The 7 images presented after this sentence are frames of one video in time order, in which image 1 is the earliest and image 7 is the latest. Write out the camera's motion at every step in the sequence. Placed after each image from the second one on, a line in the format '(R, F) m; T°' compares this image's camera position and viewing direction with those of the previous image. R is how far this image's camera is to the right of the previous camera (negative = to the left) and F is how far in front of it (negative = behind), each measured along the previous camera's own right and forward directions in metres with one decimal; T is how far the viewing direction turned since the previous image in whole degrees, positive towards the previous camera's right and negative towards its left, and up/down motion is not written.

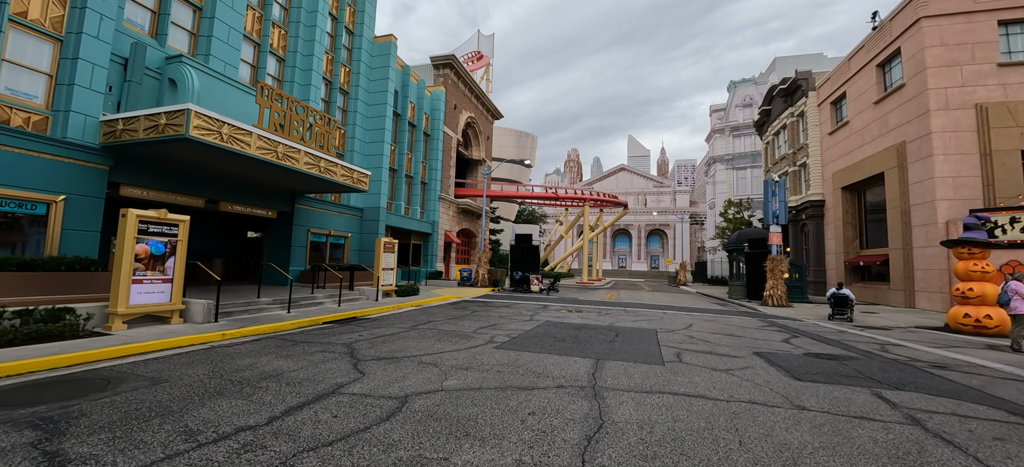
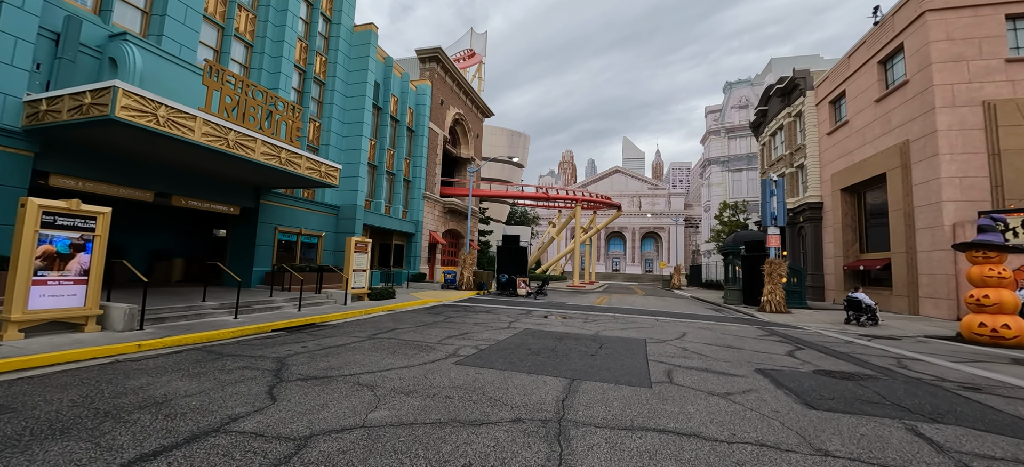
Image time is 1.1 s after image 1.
(+0.5, +1.0) m; +1°
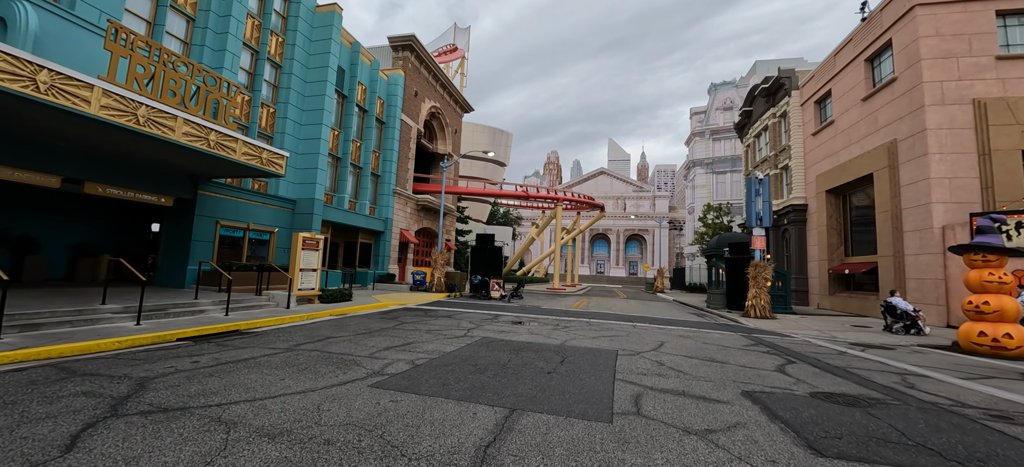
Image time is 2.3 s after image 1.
(+0.7, +1.2) m; +2°
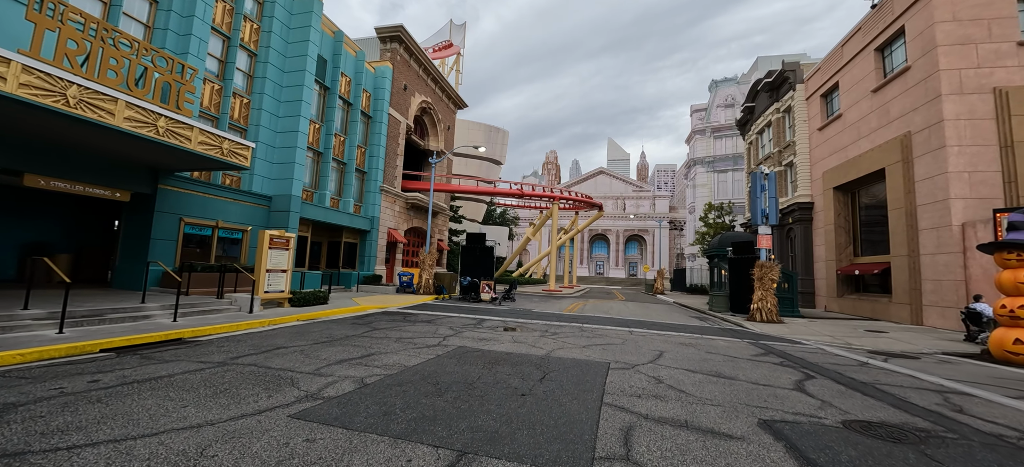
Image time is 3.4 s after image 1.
(+0.4, +1.0) m; 0°
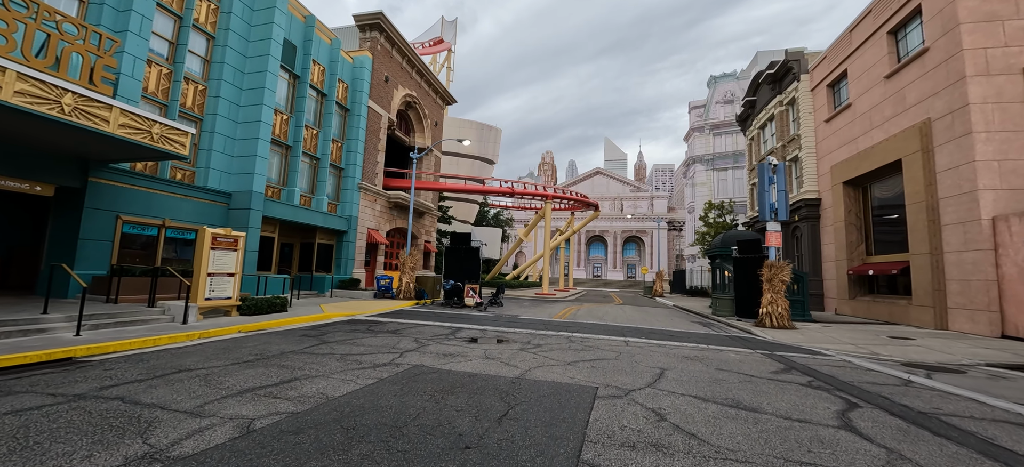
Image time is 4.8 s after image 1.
(+0.5, +1.4) m; 0°
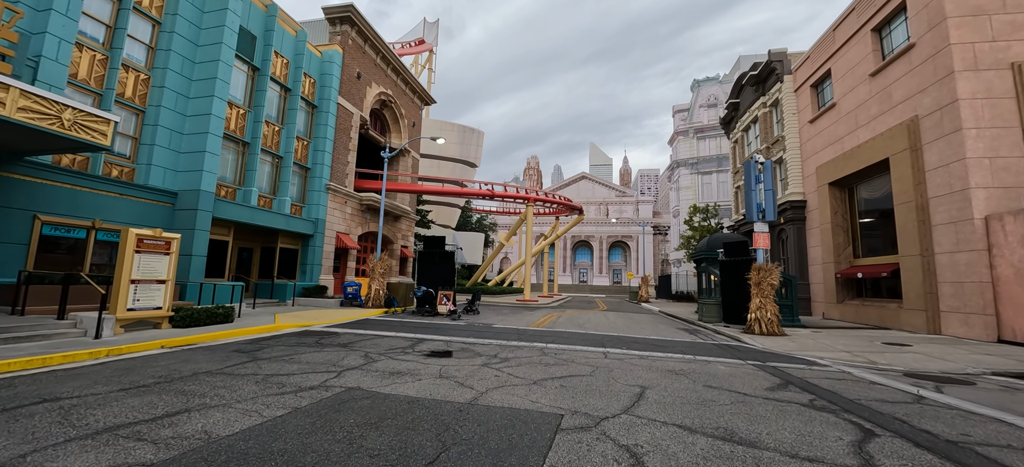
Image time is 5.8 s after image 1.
(+0.5, +0.9) m; +2°
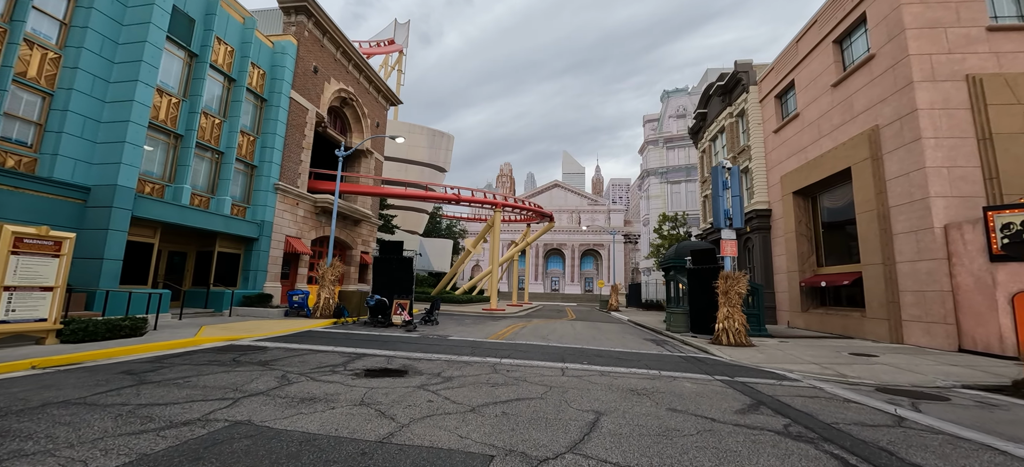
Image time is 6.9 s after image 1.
(+0.5, +0.8) m; +4°
